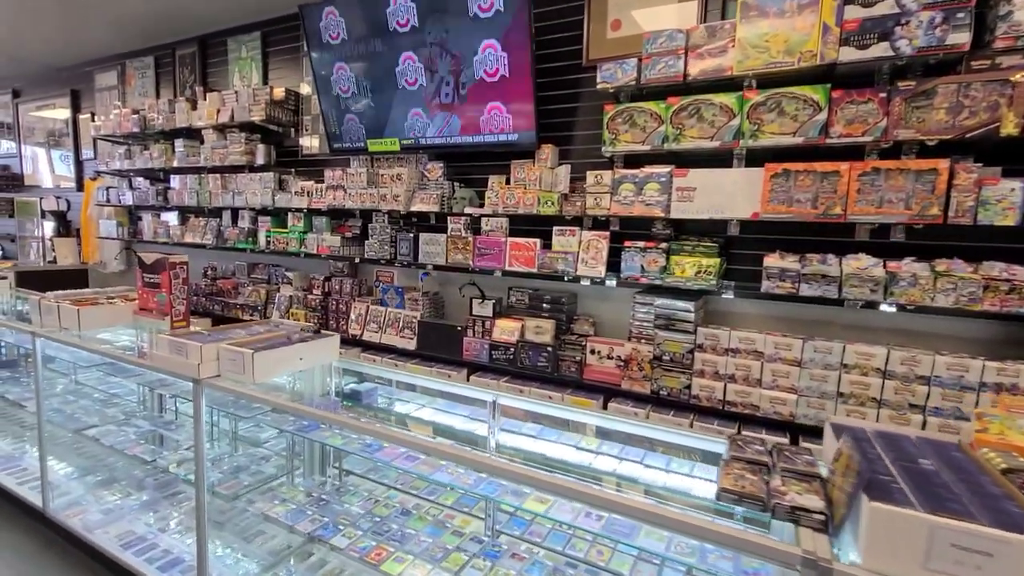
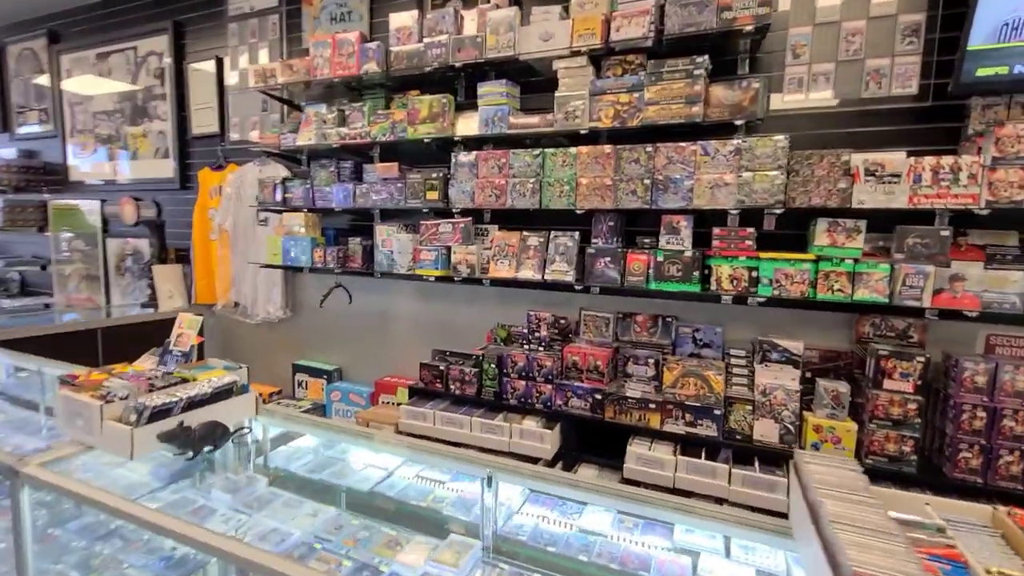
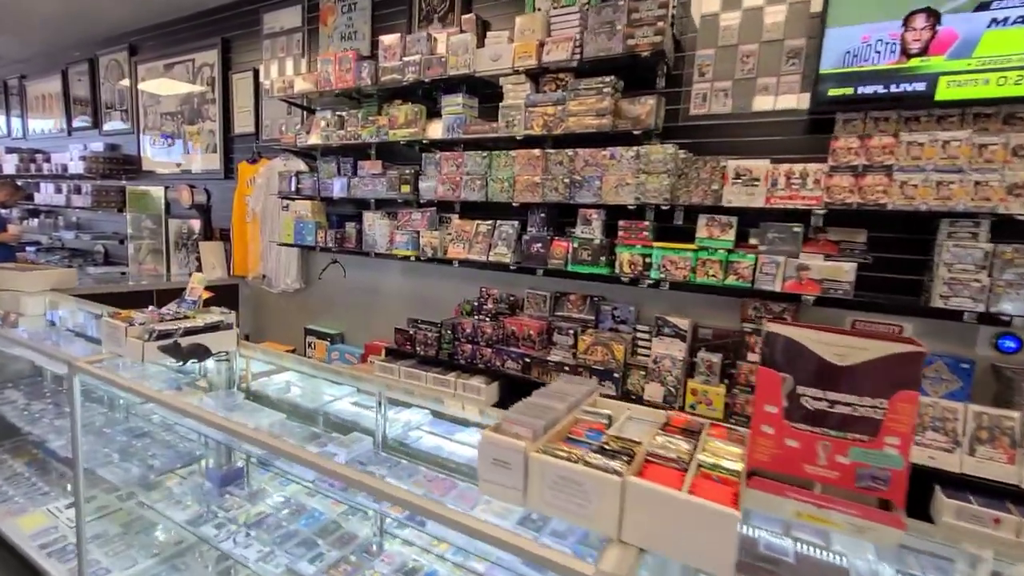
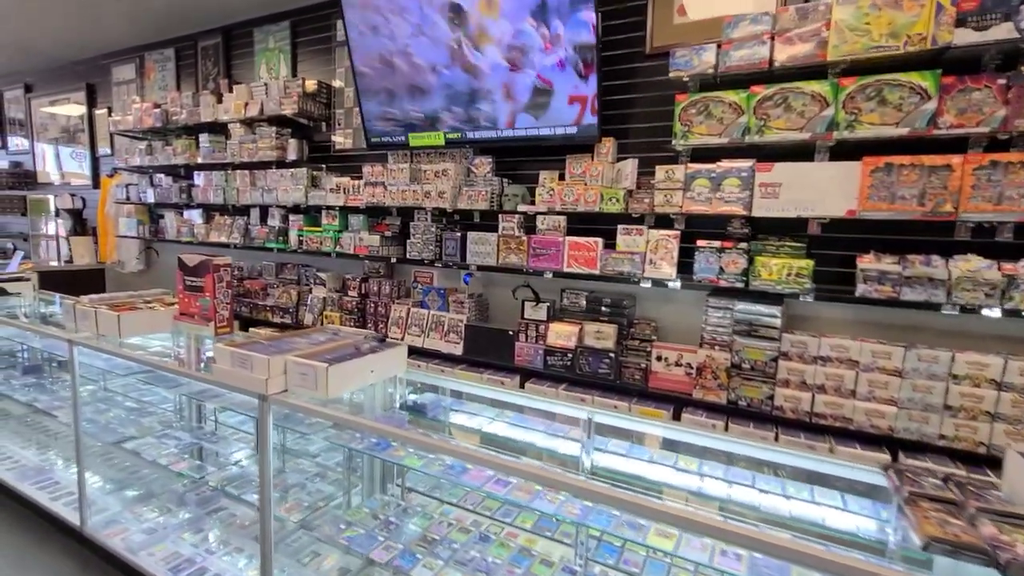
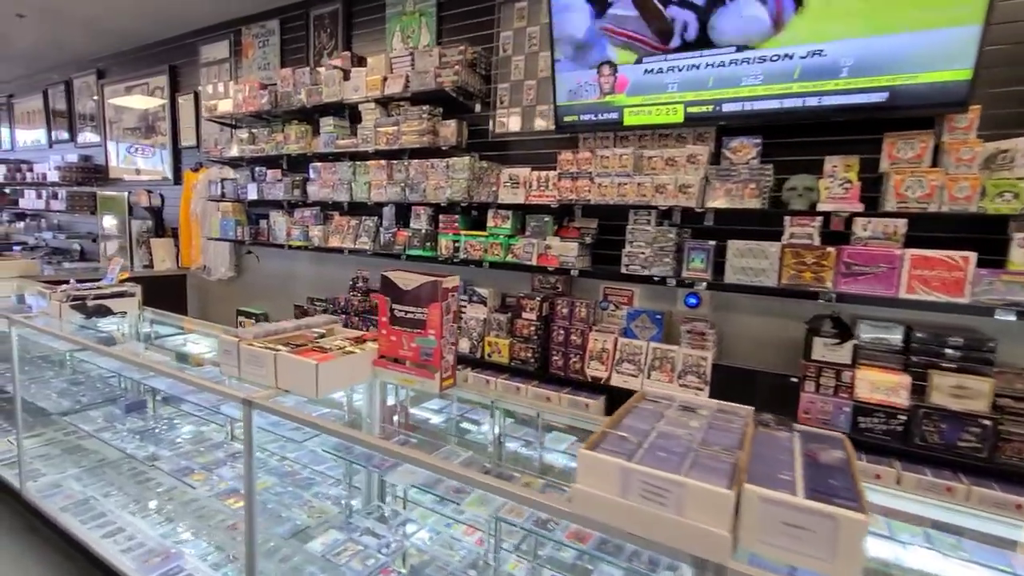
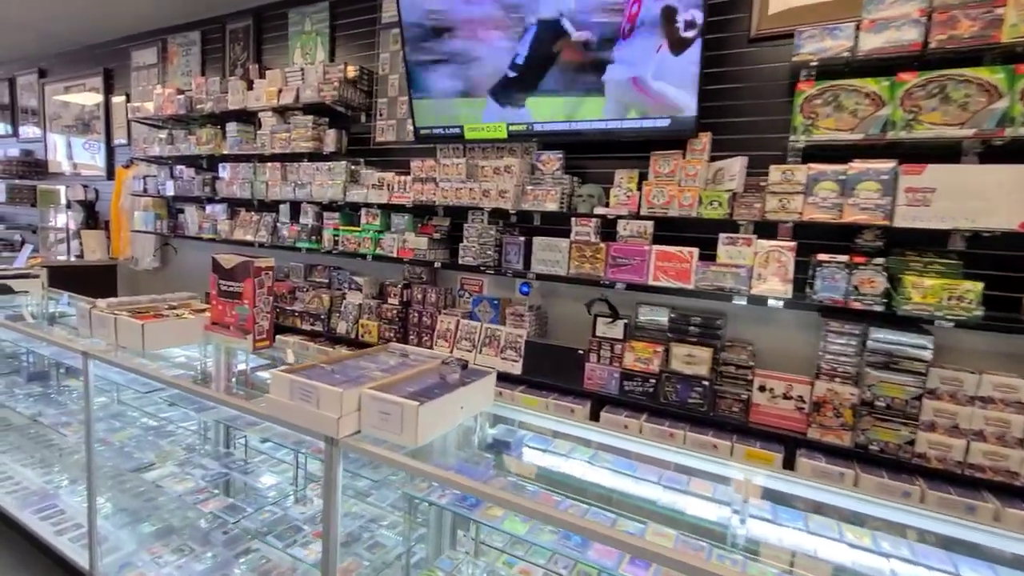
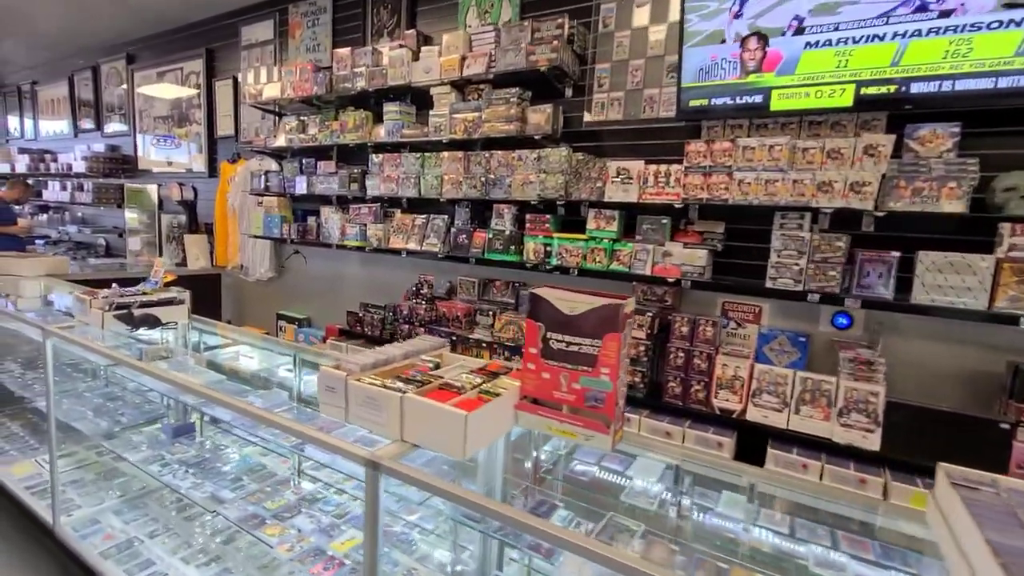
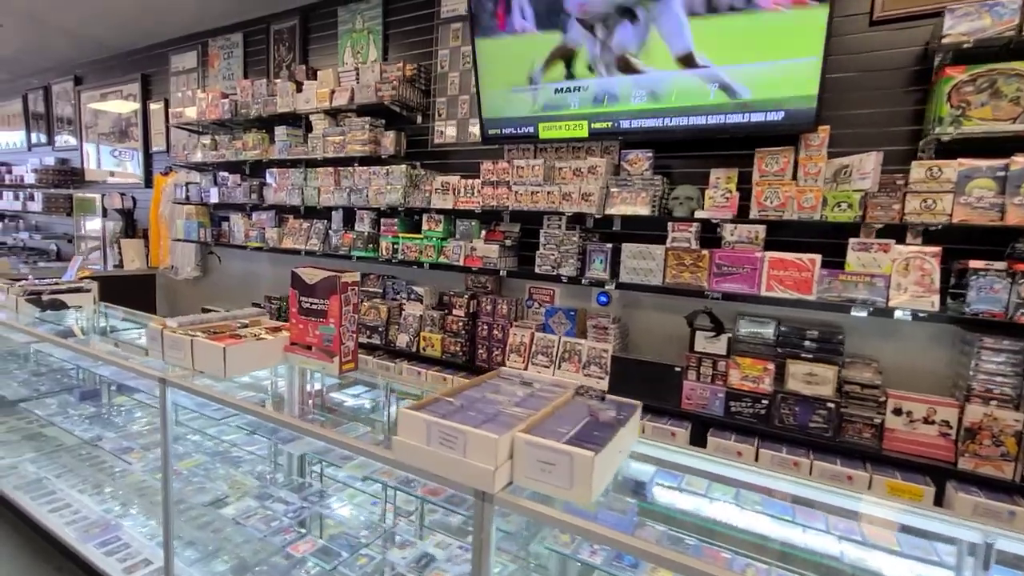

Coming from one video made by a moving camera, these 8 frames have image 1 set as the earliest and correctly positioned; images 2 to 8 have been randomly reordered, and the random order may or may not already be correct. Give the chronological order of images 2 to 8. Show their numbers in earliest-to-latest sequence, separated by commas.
4, 6, 8, 5, 7, 3, 2
